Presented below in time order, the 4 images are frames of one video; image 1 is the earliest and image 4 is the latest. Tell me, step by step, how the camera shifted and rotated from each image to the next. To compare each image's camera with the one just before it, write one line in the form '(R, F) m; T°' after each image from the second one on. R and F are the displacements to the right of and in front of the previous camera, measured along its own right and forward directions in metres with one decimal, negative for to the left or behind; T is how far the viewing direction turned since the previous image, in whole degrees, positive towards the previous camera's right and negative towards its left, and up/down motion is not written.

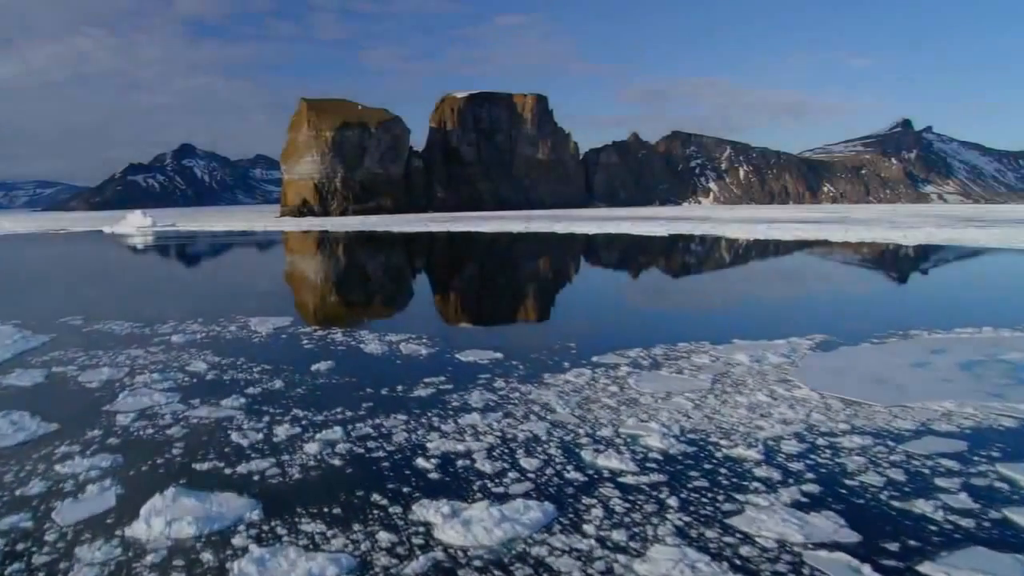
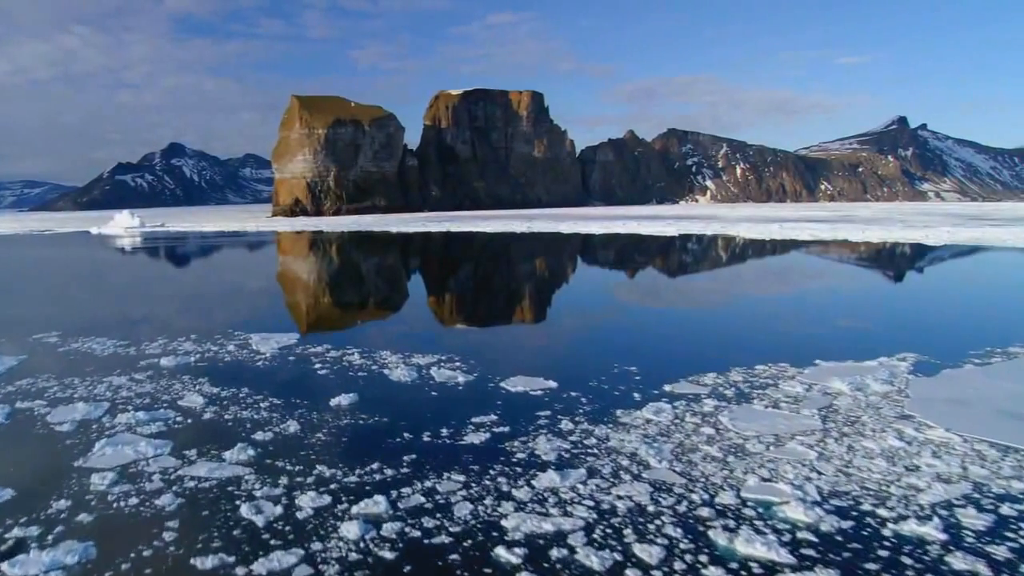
(-0.7, +1.2) m; +1°
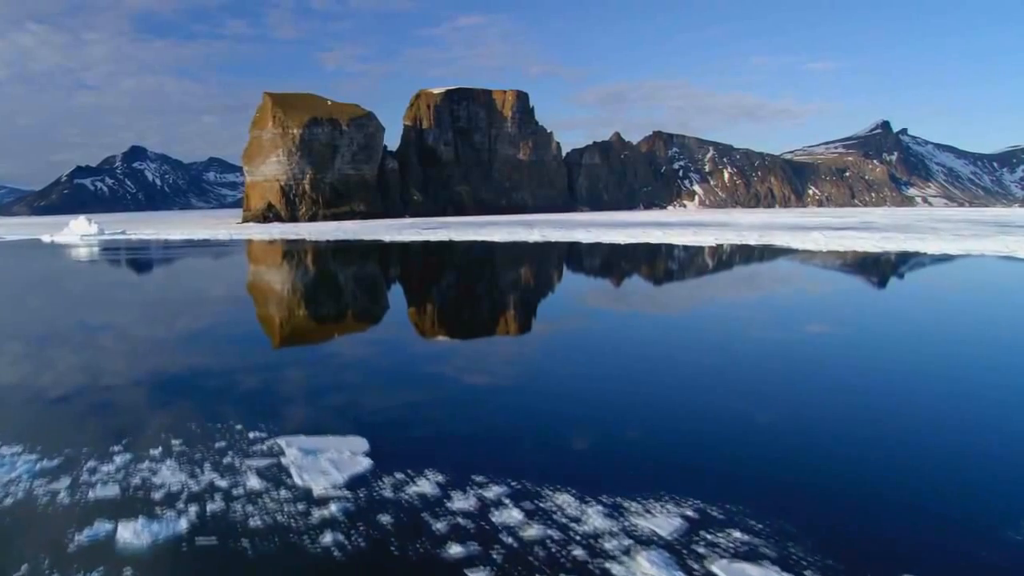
(-2.1, +3.7) m; +3°
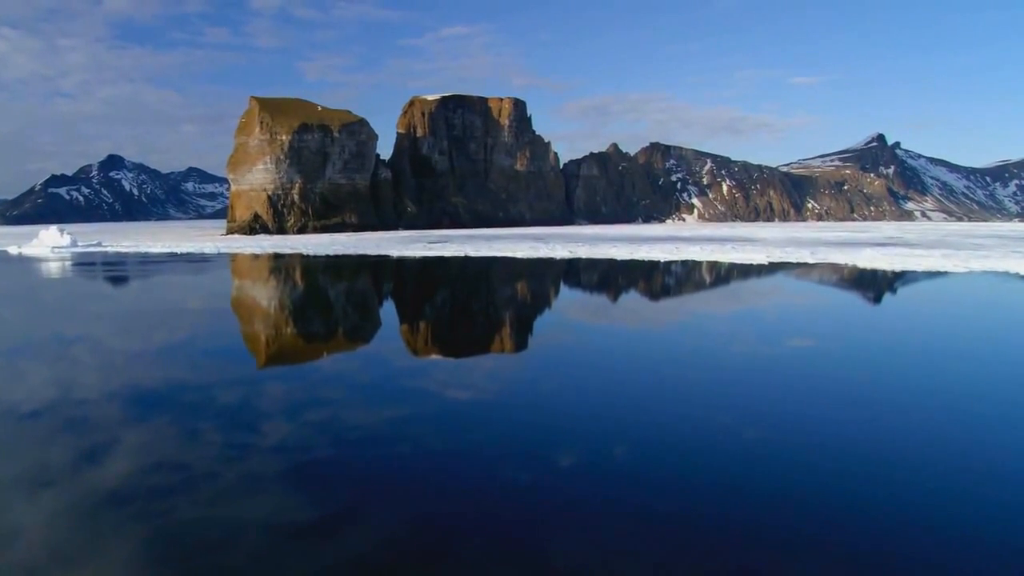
(-1.7, +2.8) m; +2°
